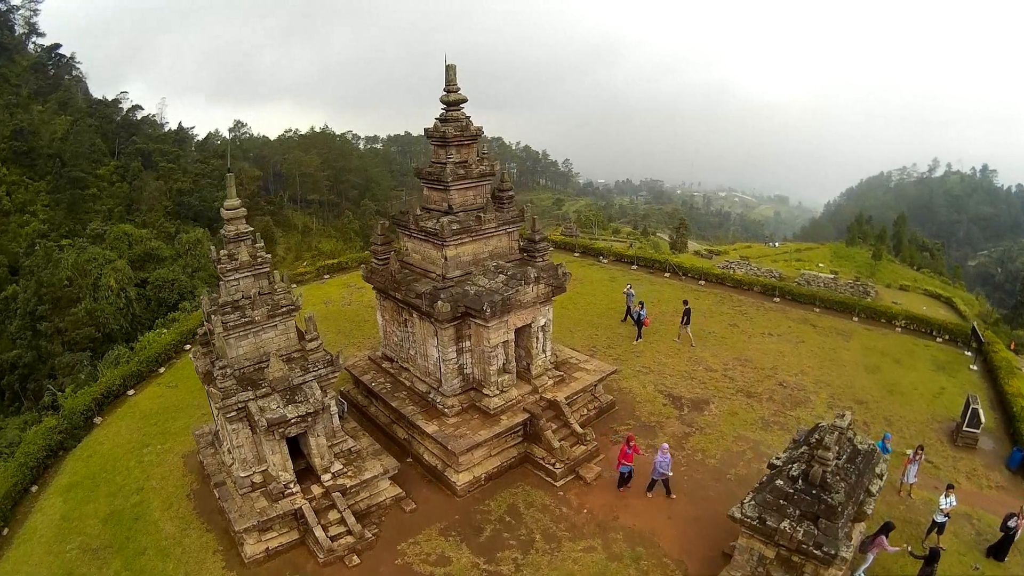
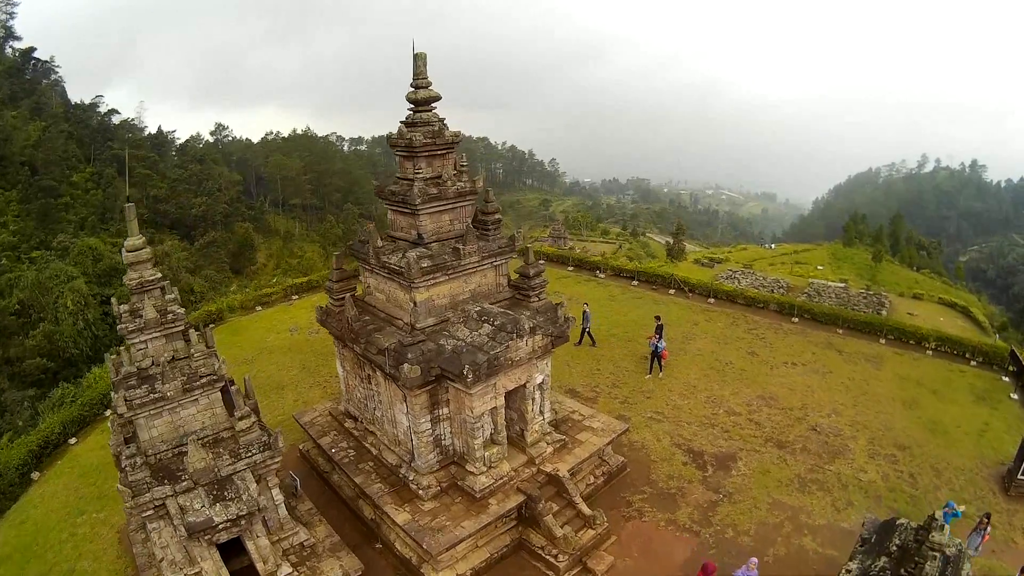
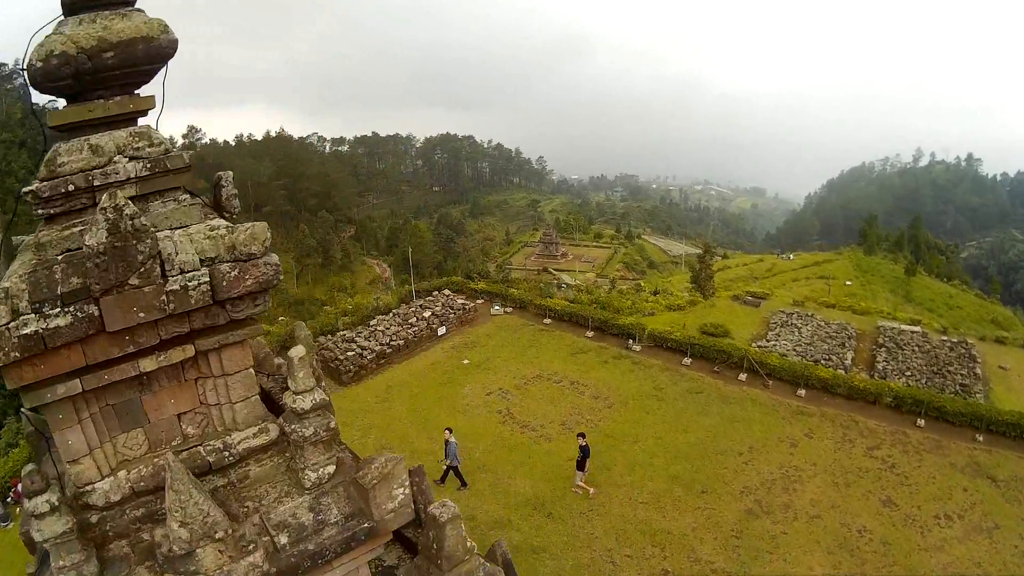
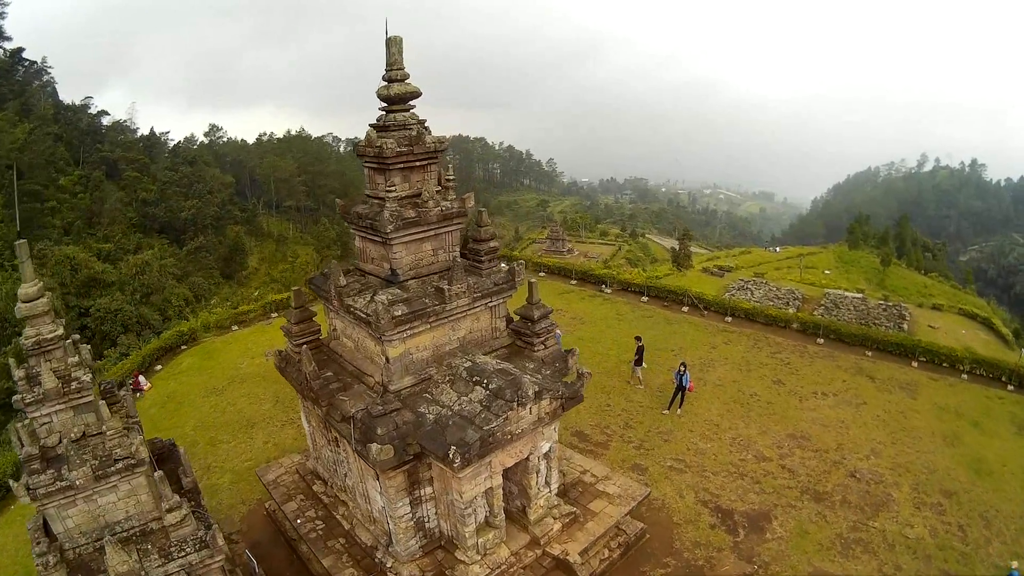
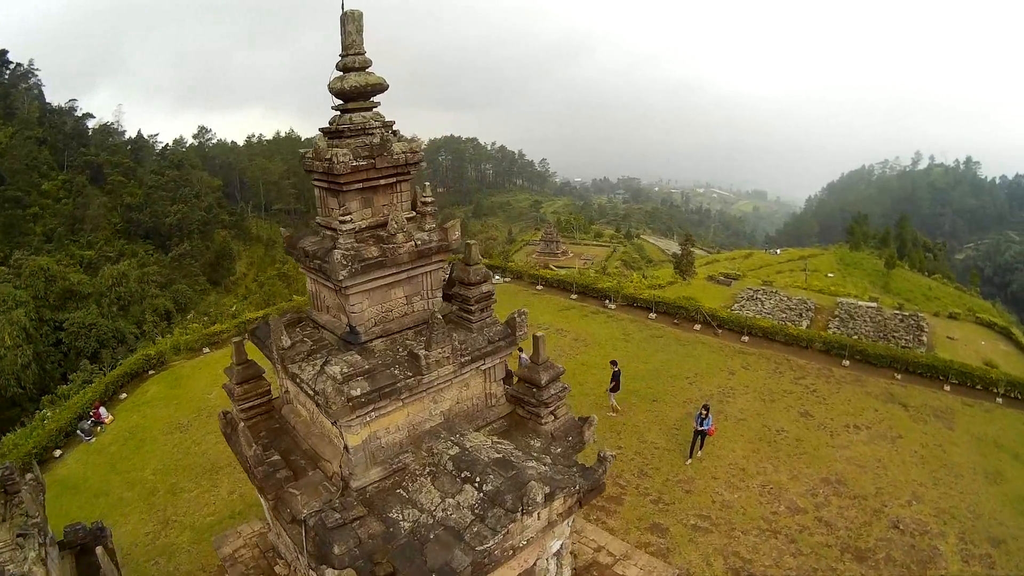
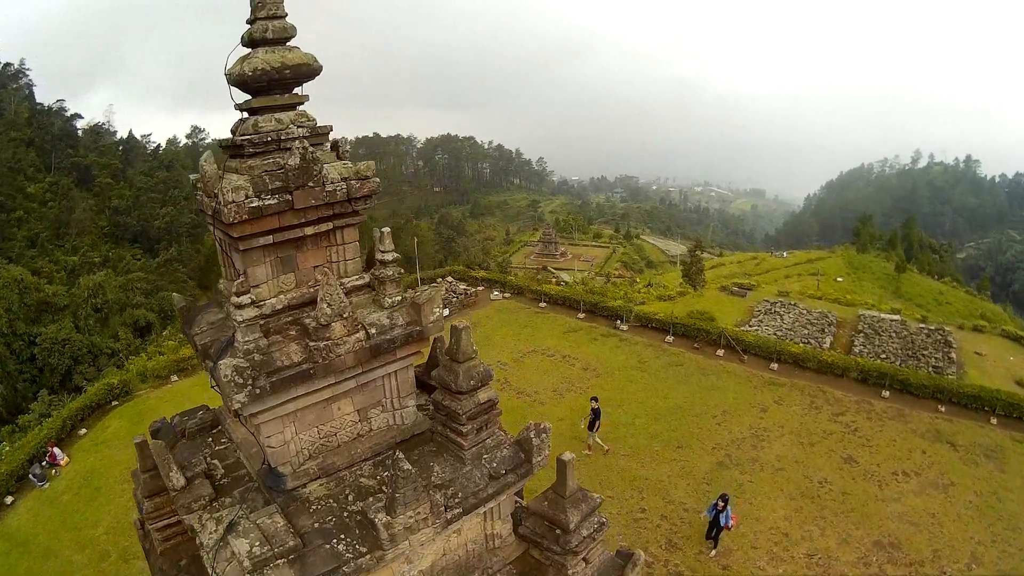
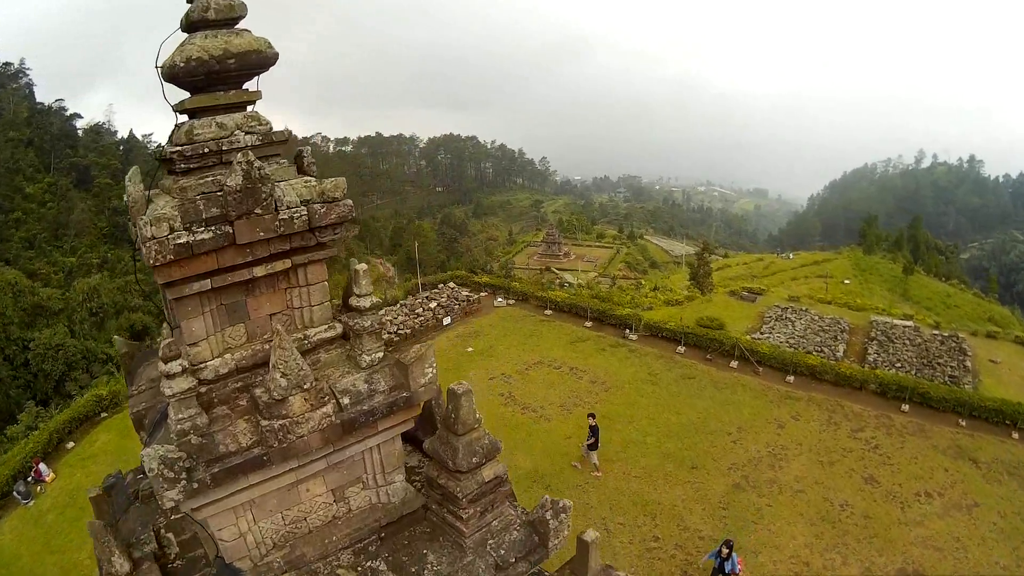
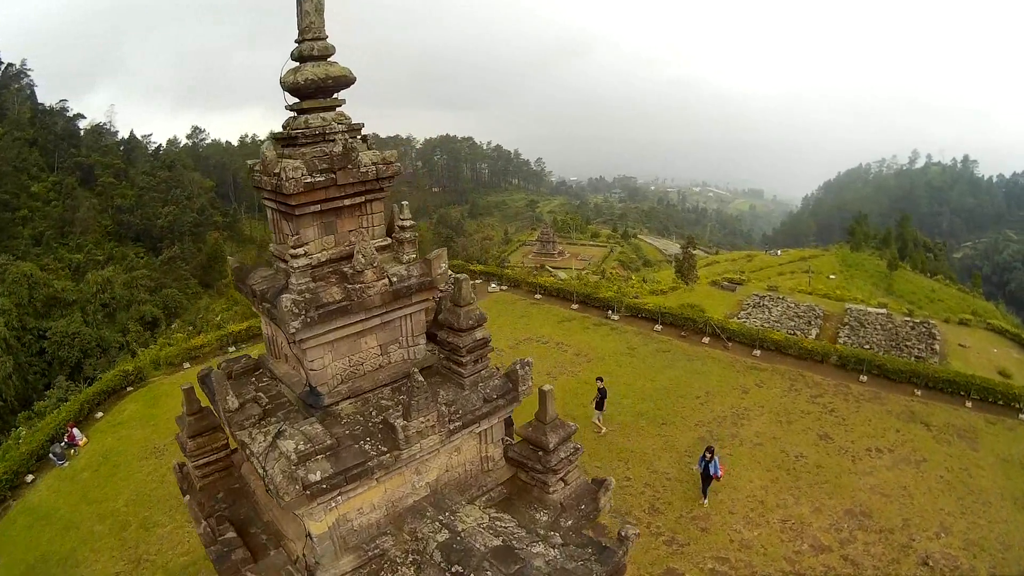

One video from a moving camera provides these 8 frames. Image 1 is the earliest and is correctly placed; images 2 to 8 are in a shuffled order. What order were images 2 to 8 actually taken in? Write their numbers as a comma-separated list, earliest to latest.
2, 4, 5, 8, 6, 7, 3
